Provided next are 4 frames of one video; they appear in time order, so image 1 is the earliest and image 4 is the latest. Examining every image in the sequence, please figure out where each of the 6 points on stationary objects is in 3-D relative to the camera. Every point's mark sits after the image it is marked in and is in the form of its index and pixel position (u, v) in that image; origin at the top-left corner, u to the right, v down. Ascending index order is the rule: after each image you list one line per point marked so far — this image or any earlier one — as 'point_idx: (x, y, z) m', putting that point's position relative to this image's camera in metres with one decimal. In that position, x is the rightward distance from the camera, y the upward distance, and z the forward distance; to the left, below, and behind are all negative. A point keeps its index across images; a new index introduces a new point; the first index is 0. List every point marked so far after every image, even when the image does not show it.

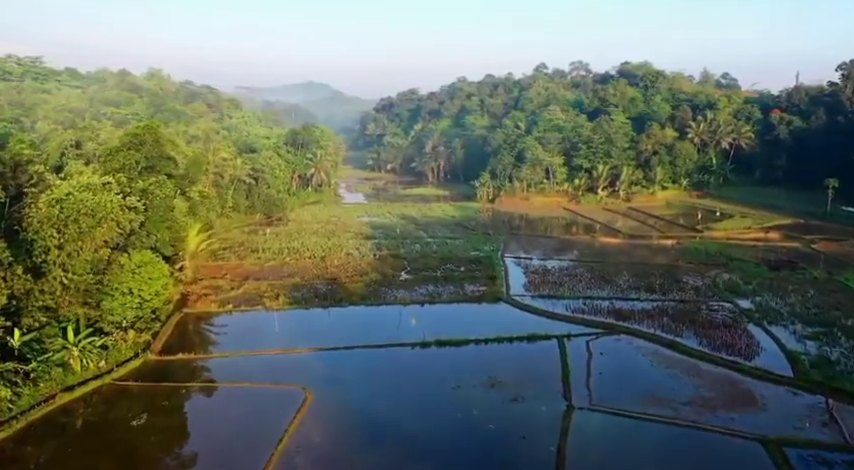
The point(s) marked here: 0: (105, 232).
0: (-8.6, +0.1, +16.3) m
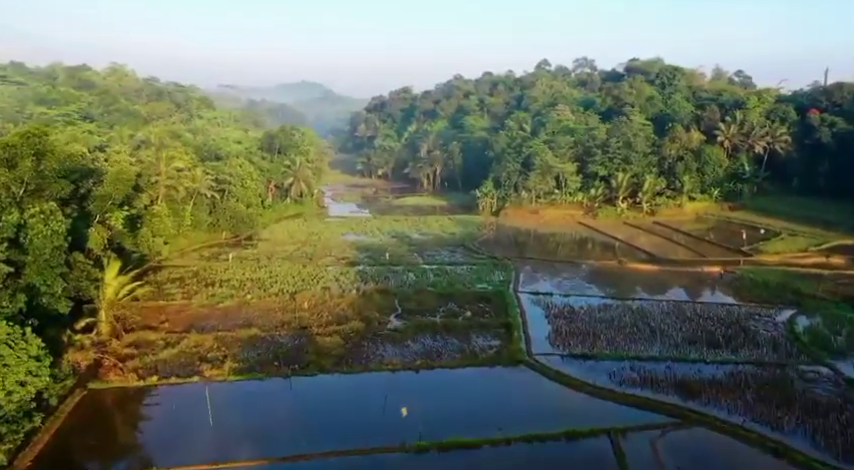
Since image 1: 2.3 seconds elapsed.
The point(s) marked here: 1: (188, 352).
0: (-8.7, -1.1, +10.4) m
1: (-7.1, -3.5, +18.1) m
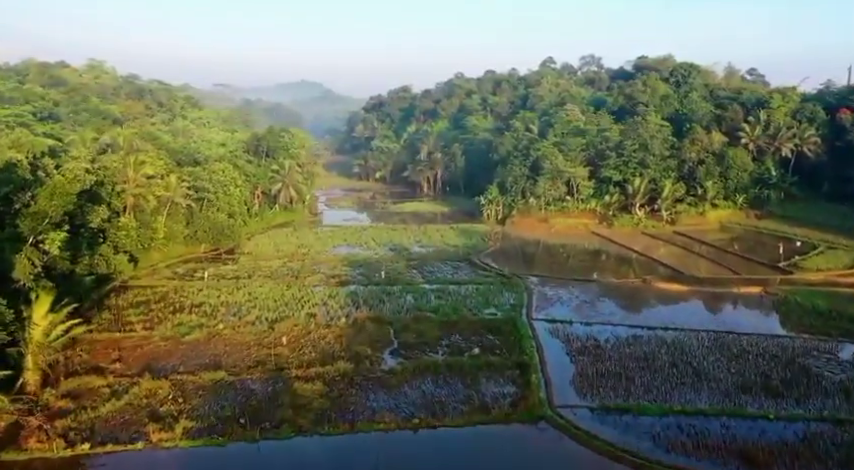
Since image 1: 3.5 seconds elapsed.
0: (-8.7, -1.8, +7.2) m
1: (-7.1, -4.1, +14.9) m
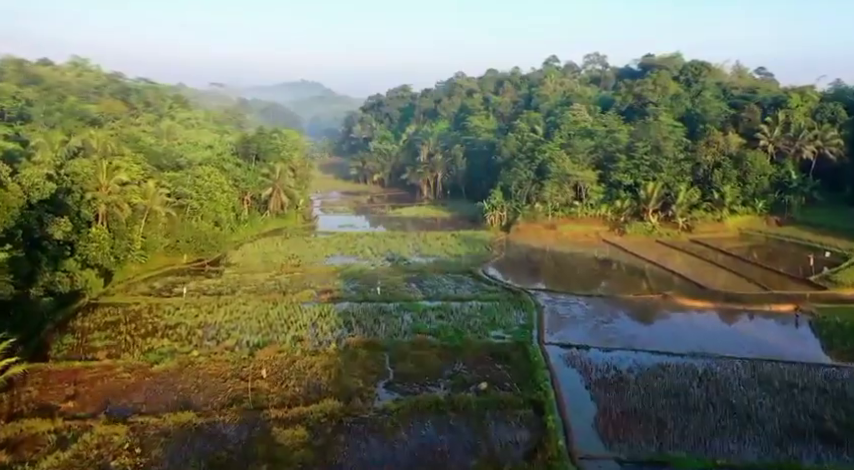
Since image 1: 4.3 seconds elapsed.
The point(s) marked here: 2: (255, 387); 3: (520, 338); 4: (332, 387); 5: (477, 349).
0: (-8.7, -2.3, +5.0) m
1: (-7.1, -4.6, +12.7) m
2: (-4.4, -3.9, +15.8) m
3: (+2.9, -3.3, +19.4) m
4: (-2.5, -3.9, +16.1) m
5: (+1.5, -3.4, +18.5) m
